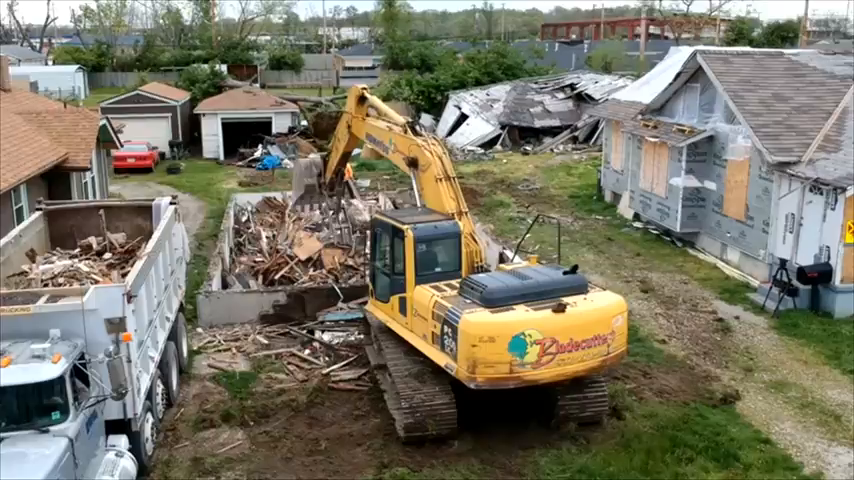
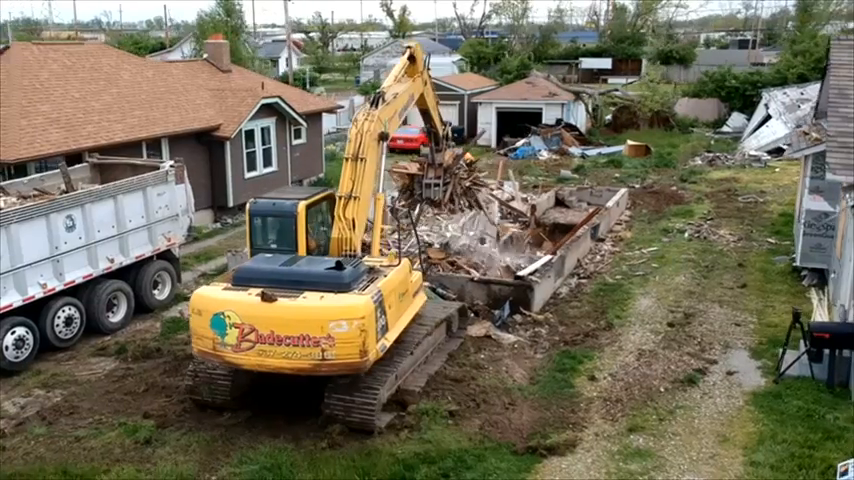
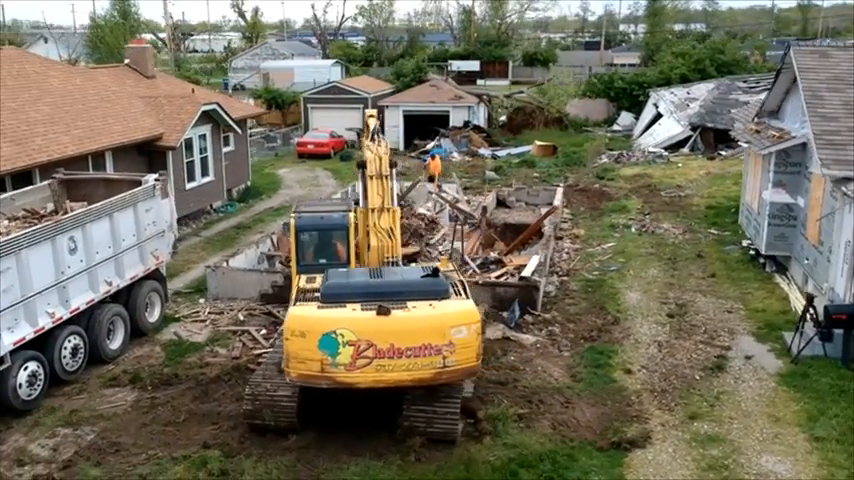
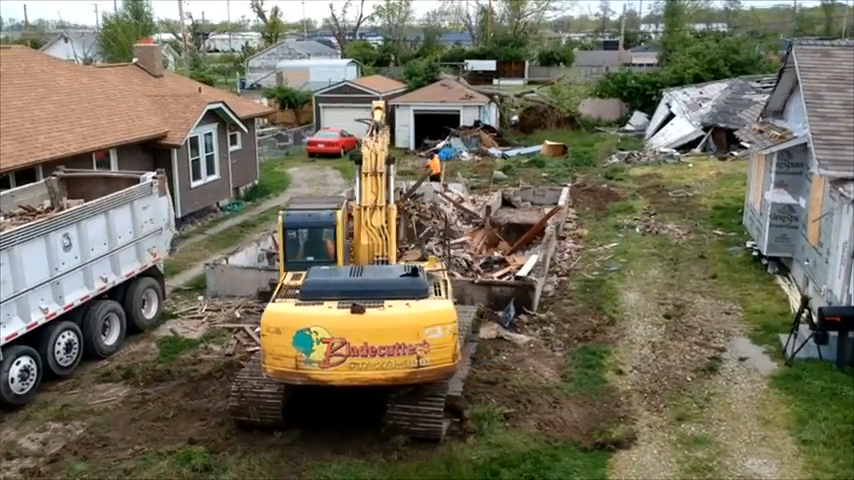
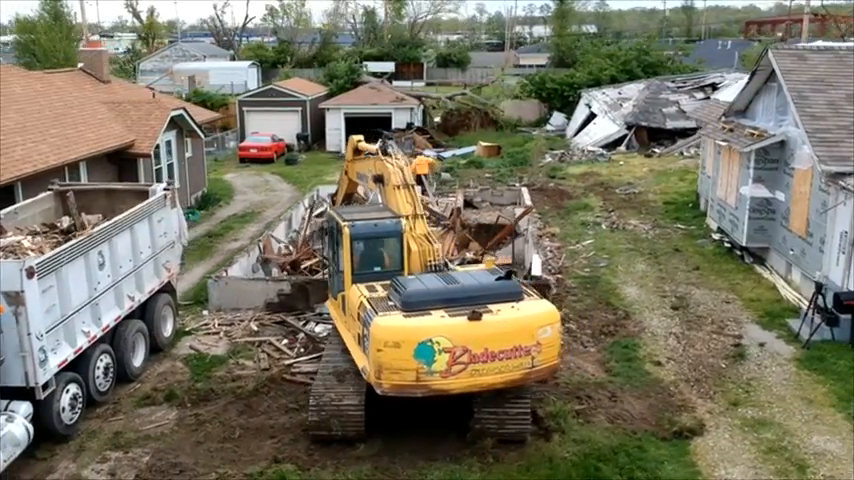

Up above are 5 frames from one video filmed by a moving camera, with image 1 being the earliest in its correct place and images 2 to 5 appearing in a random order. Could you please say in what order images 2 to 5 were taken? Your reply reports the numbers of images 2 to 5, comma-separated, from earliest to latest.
5, 3, 4, 2
